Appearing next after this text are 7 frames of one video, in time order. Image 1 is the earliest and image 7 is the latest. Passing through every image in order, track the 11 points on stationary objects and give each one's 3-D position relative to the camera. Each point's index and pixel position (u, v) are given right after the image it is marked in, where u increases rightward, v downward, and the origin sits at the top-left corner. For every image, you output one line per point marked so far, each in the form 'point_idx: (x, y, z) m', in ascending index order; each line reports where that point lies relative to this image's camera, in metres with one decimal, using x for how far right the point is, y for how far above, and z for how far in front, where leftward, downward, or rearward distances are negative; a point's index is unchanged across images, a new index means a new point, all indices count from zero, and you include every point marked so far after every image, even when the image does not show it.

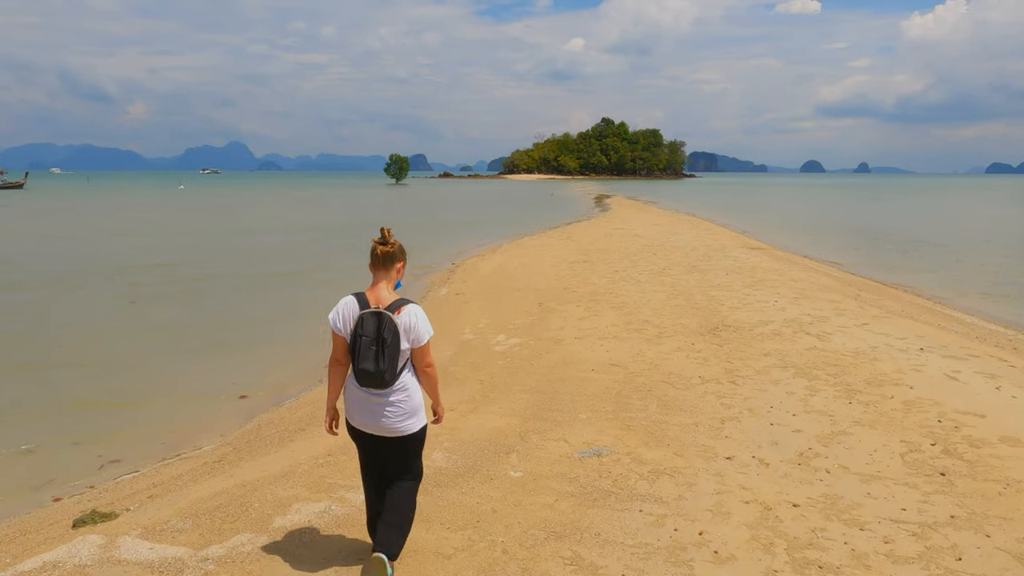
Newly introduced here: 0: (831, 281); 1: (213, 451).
0: (+5.9, +0.1, +14.5) m
1: (-2.3, -1.3, +6.1) m
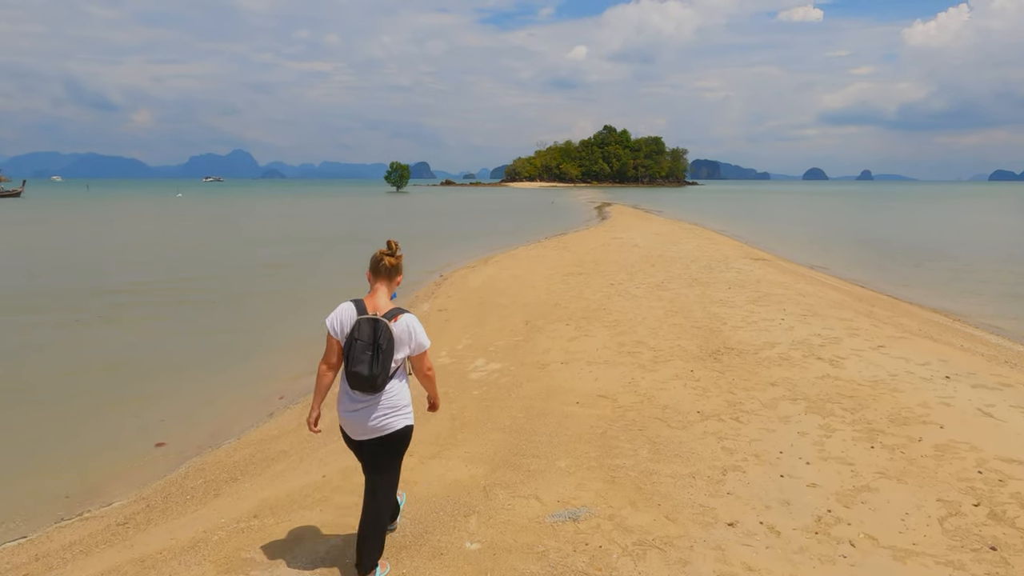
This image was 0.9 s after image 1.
0: (+5.7, -0.2, +13.6) m
1: (-2.6, -1.5, +5.1) m
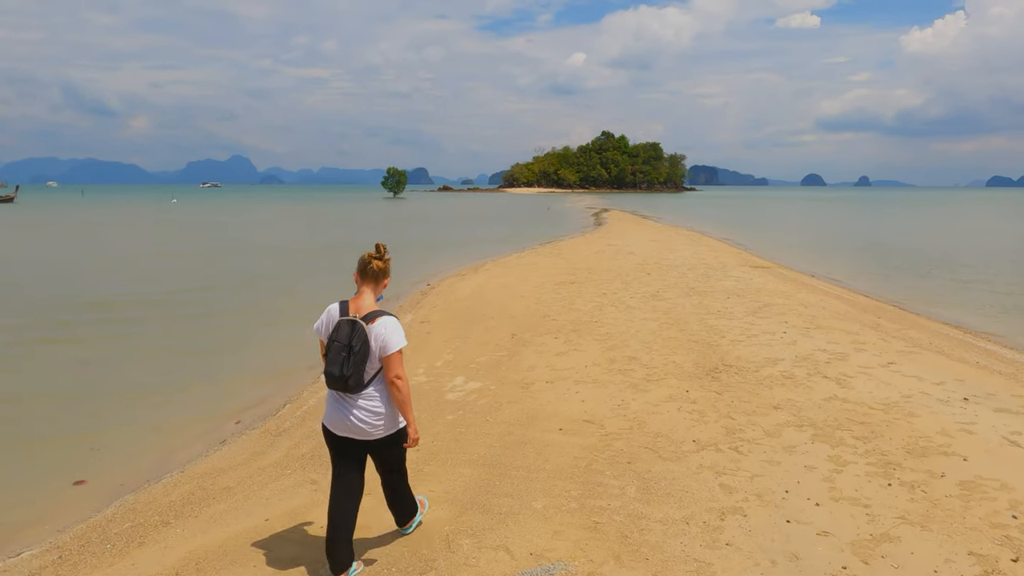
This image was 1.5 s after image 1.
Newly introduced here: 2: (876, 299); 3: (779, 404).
0: (+5.5, -0.3, +12.9) m
1: (-2.7, -1.6, +4.5) m
2: (+7.4, -0.2, +15.9) m
3: (+2.4, -1.0, +7.0) m
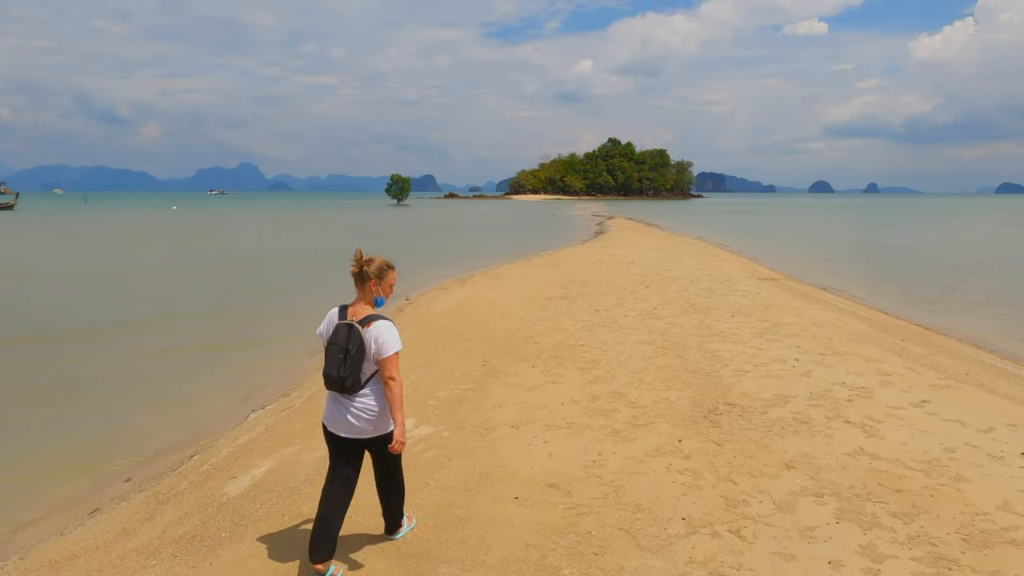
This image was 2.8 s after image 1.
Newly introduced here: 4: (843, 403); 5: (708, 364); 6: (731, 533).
0: (+5.2, -0.6, +11.6) m
1: (-3.1, -1.8, +3.2) m
2: (+7.1, -0.5, +14.5) m
3: (+2.0, -1.3, +5.7) m
4: (+3.1, -1.1, +7.2) m
5: (+2.2, -0.9, +8.9) m
6: (+1.3, -1.4, +4.5) m
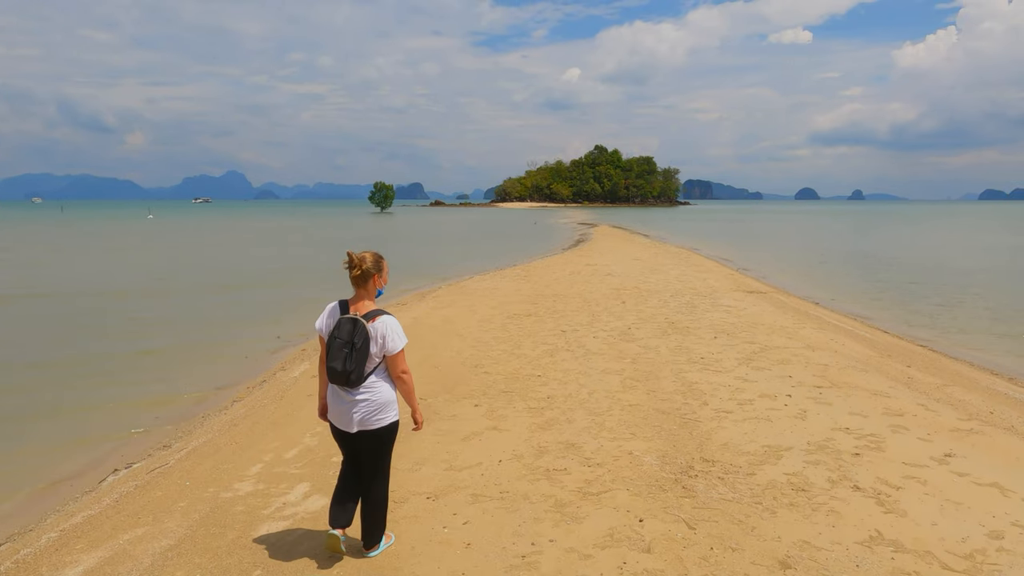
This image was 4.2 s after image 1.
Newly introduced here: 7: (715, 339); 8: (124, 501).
0: (+4.5, -0.8, +10.2) m
1: (-3.6, -1.9, +1.6) m
2: (+6.4, -0.8, +13.1) m
3: (+1.5, -1.4, +4.2) m
4: (+2.5, -1.3, +5.8) m
5: (+1.6, -1.1, +7.4) m
6: (+0.7, -1.6, +3.1) m
7: (+2.8, -0.7, +10.8) m
8: (-2.7, -1.5, +5.5) m
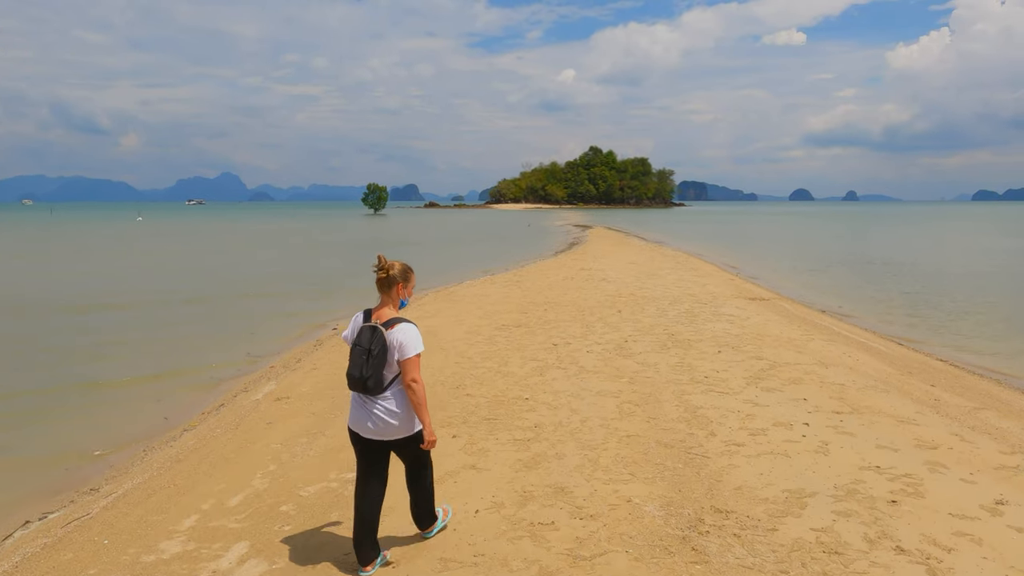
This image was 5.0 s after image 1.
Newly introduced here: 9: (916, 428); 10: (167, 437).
0: (+4.4, -1.0, +9.3) m
1: (-3.8, -2.1, +0.7) m
2: (+6.2, -0.9, +12.3) m
3: (+1.4, -1.6, +3.4) m
4: (+2.4, -1.4, +5.0) m
5: (+1.5, -1.2, +6.6) m
6: (+0.6, -1.7, +2.2) m
7: (+2.6, -0.8, +9.9) m
8: (-2.8, -1.6, +4.6) m
9: (+3.5, -1.2, +6.9) m
10: (-3.2, -1.4, +7.3) m
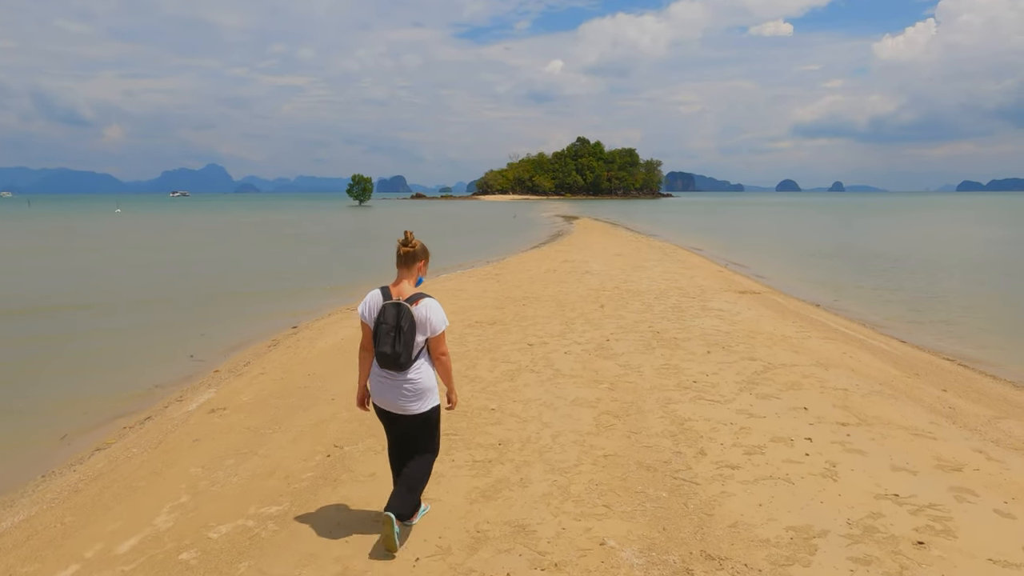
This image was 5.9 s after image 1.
0: (+4.0, -0.9, +8.5) m
1: (-4.0, -2.1, -0.2) m
2: (+5.8, -0.8, +11.5) m
3: (+1.1, -1.6, +2.5) m
4: (+2.1, -1.4, +4.1) m
5: (+1.2, -1.2, +5.7) m
6: (+0.4, -1.7, +1.3) m
7: (+2.3, -0.8, +9.0) m
8: (-3.1, -1.6, +3.6) m
9: (+3.2, -1.2, +6.0) m
10: (-3.5, -1.4, +6.4) m
